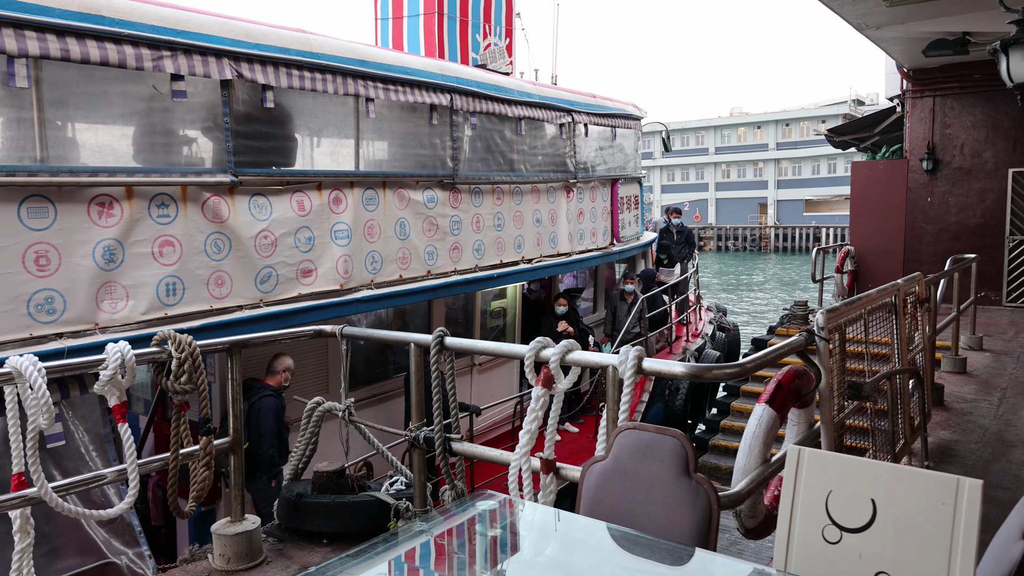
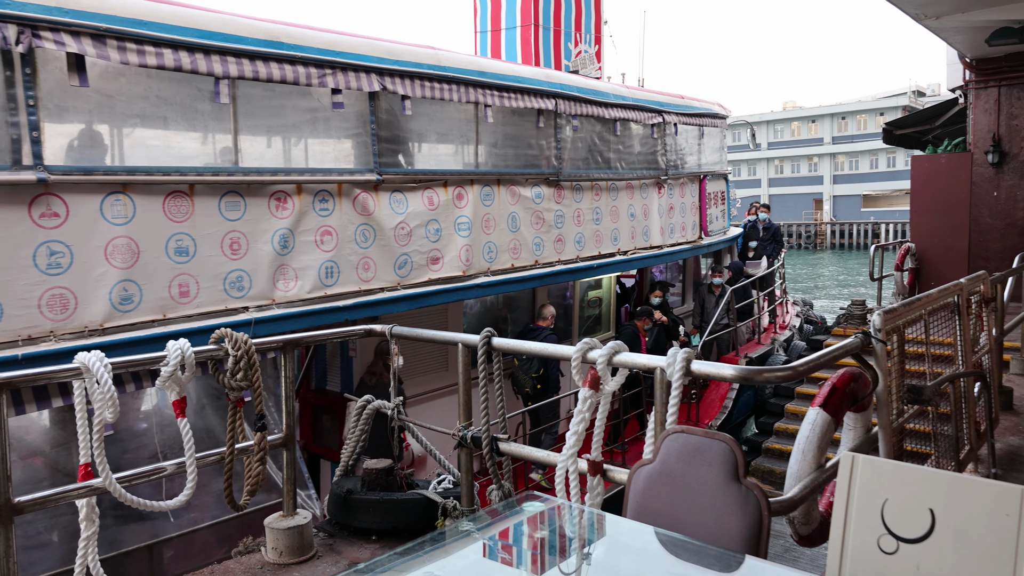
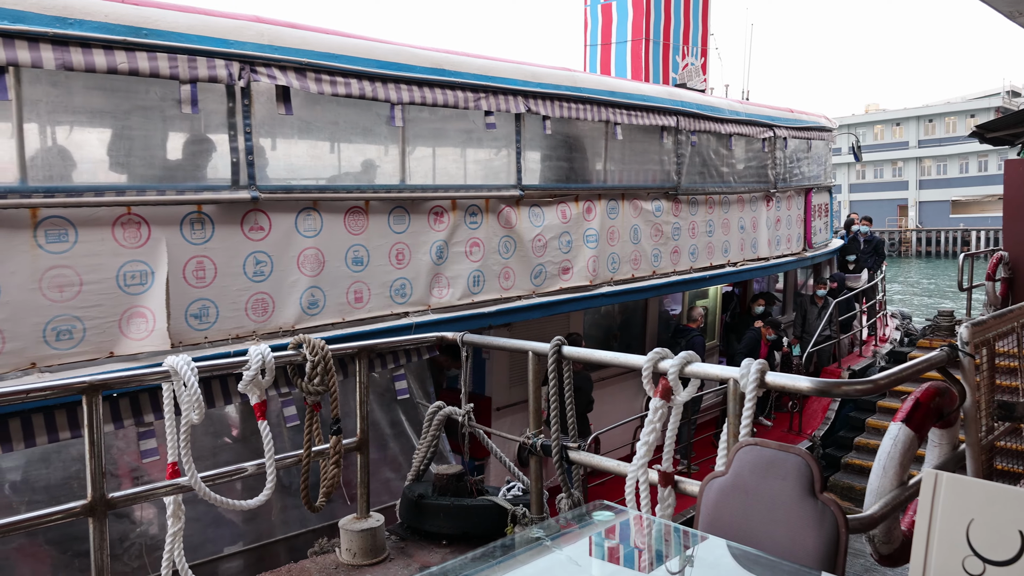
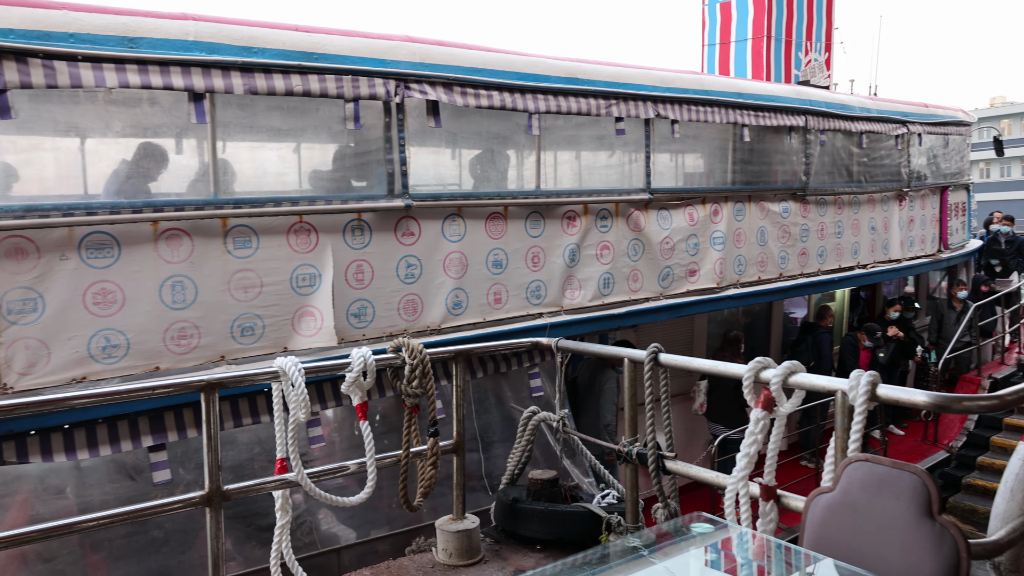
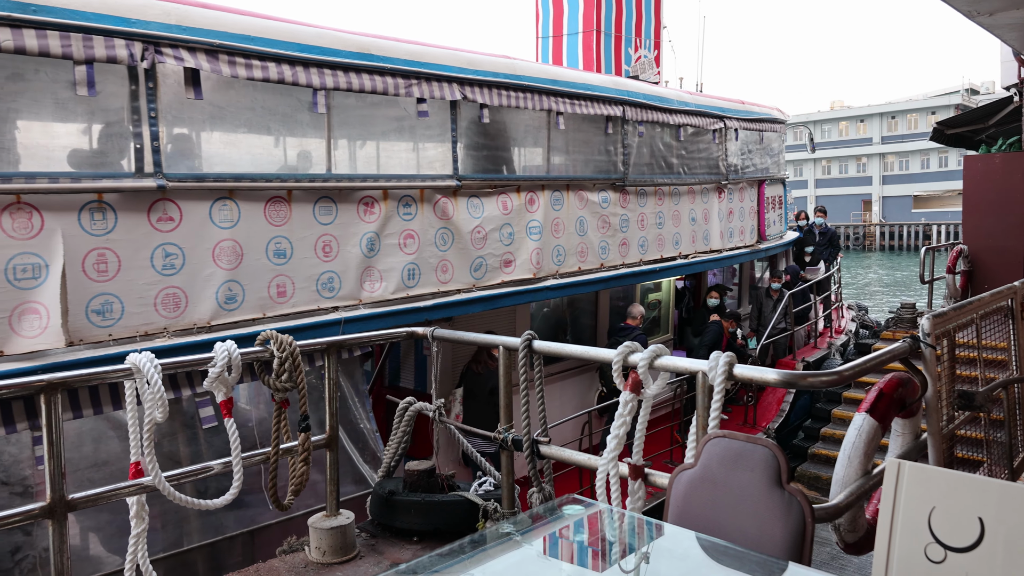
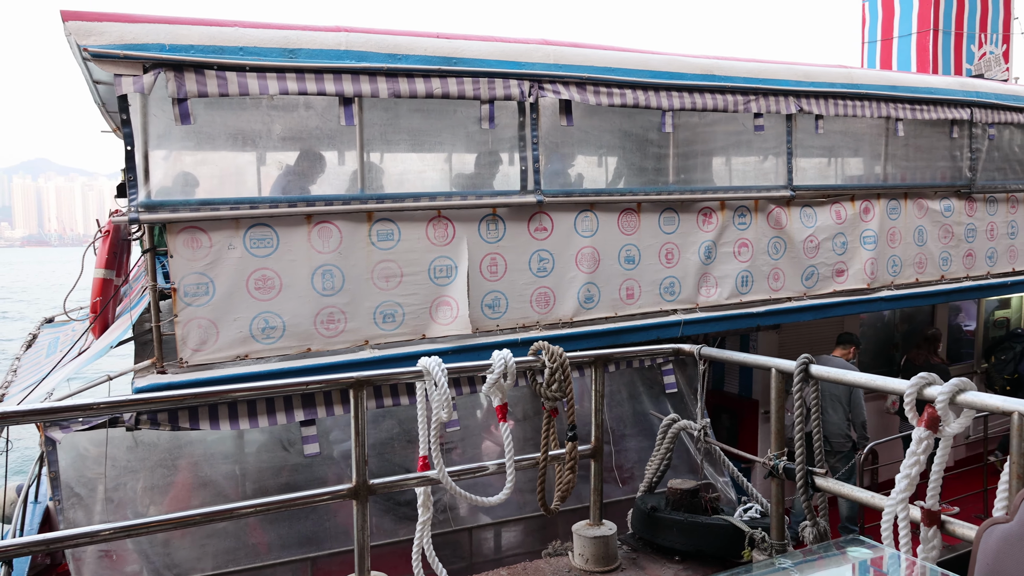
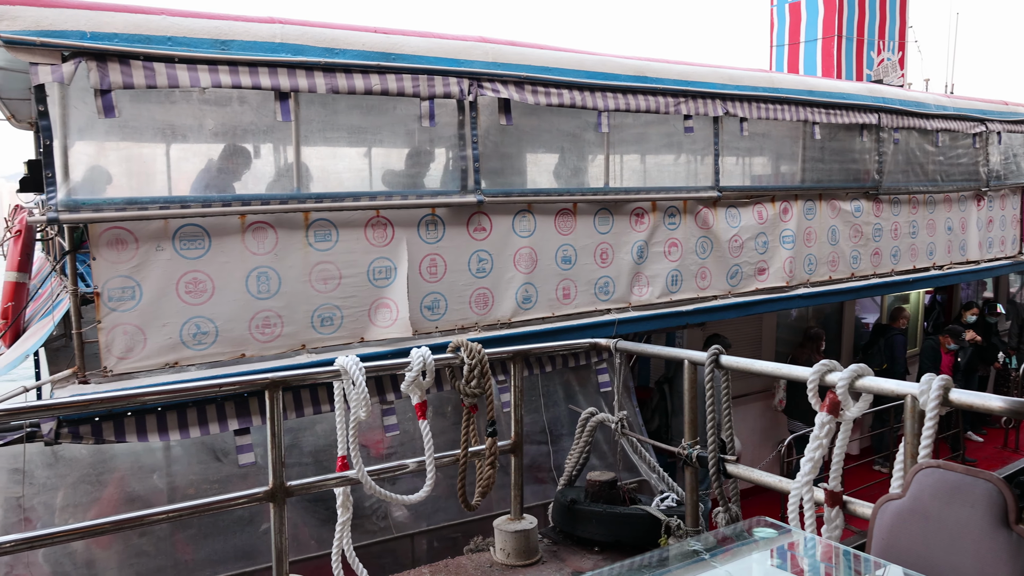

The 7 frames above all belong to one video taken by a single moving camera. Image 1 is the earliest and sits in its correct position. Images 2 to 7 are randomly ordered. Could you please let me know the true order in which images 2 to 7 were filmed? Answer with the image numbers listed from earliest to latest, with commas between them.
2, 5, 3, 4, 7, 6
